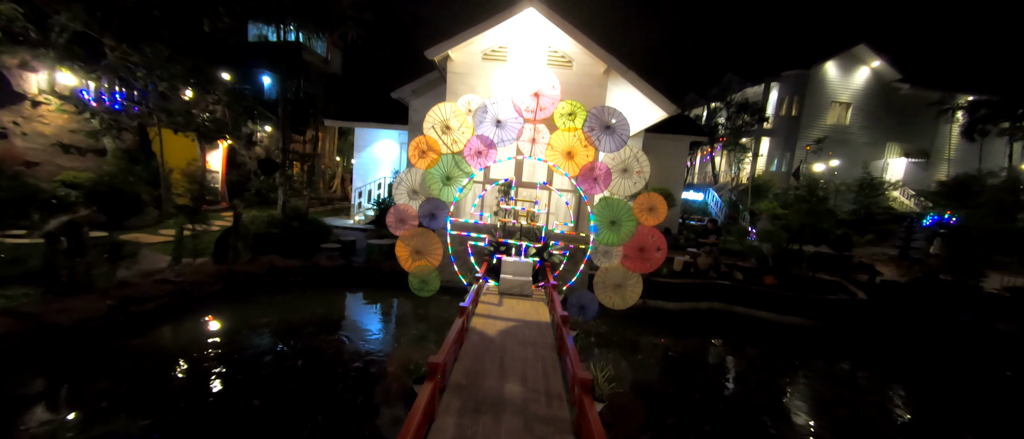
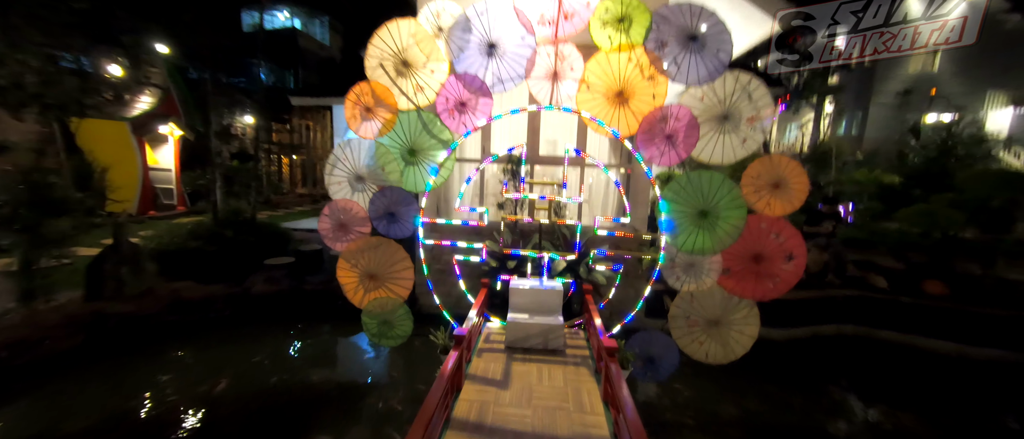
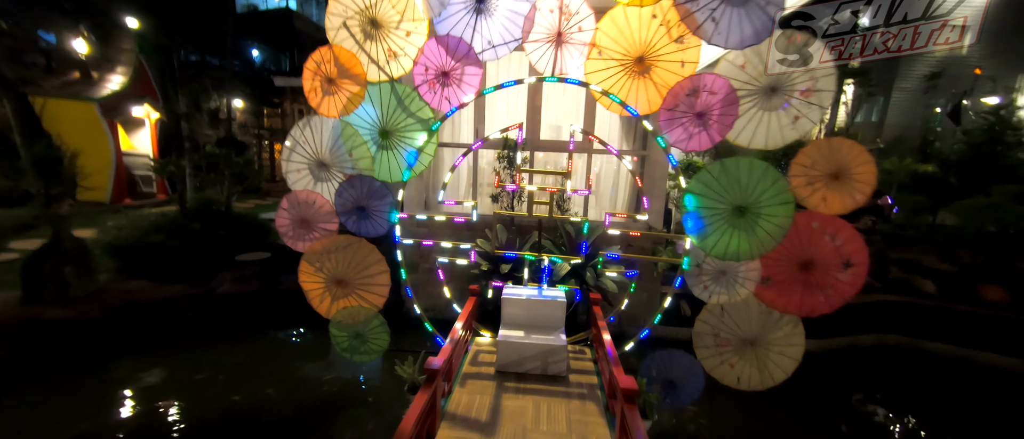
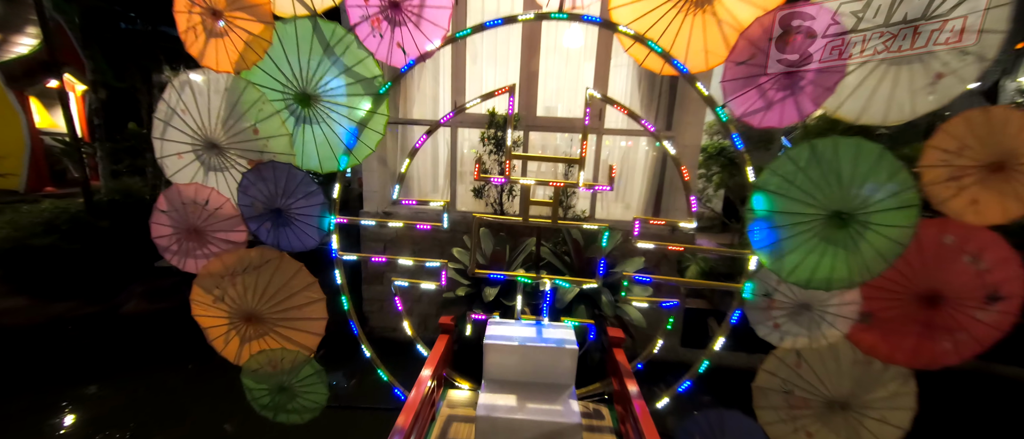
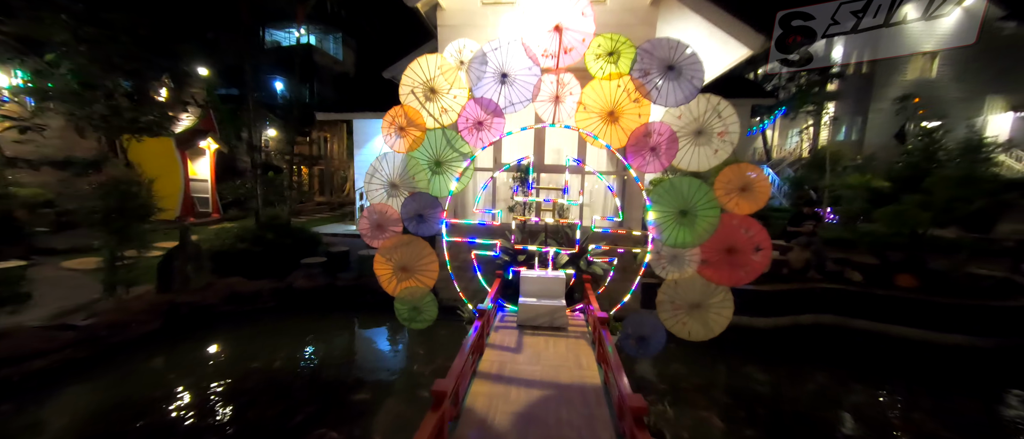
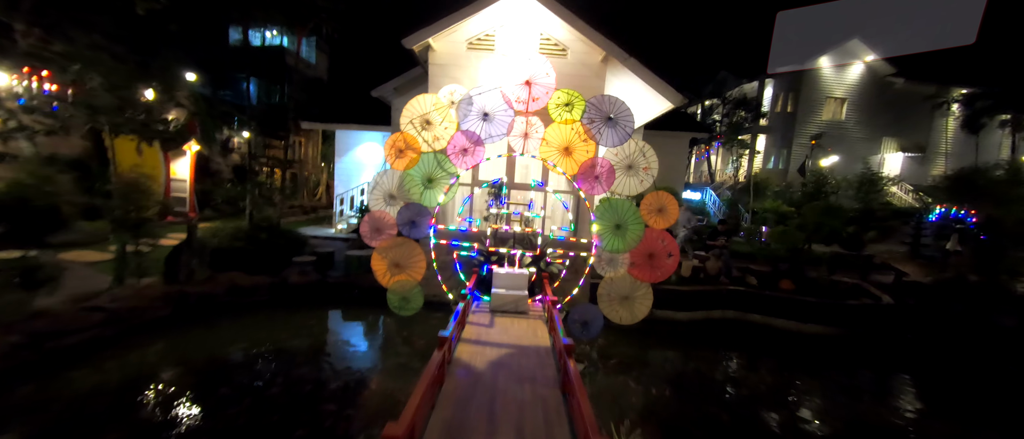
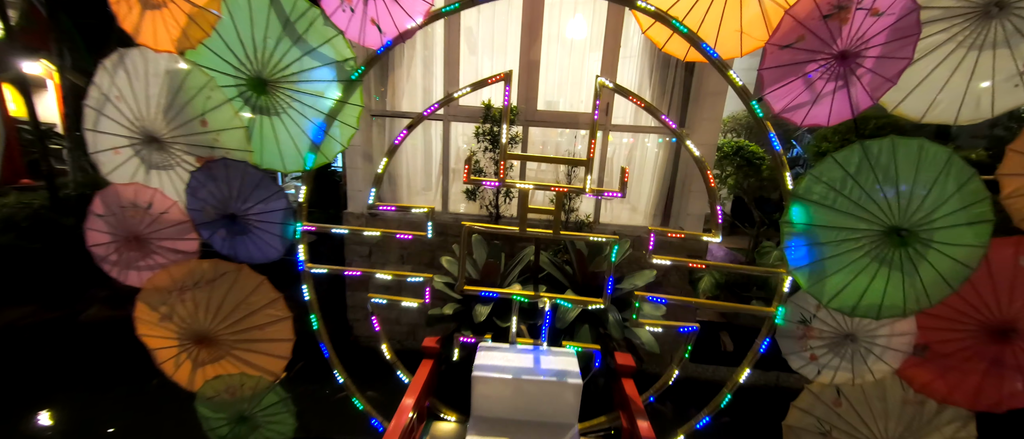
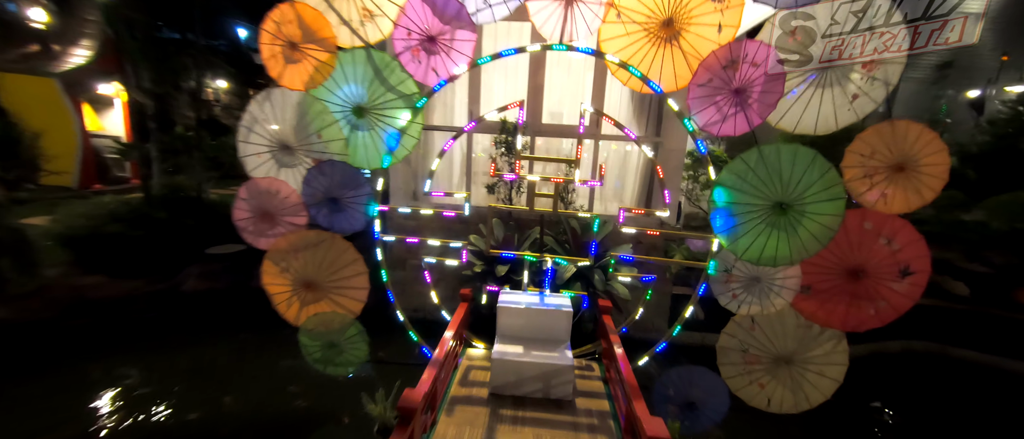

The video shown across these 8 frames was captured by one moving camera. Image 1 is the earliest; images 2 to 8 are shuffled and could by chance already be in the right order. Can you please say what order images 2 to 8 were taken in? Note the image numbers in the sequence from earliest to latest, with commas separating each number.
6, 5, 2, 3, 8, 4, 7
